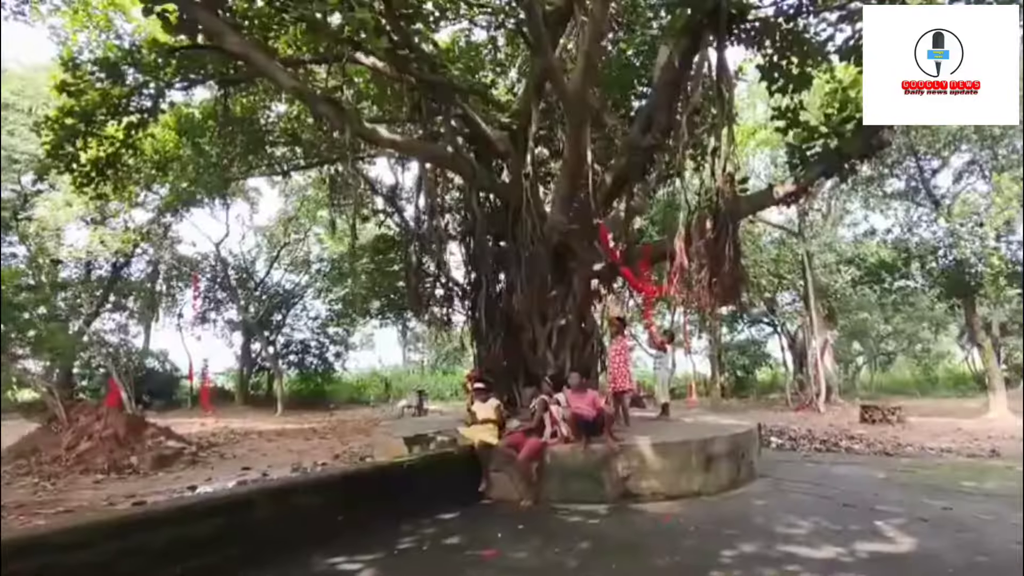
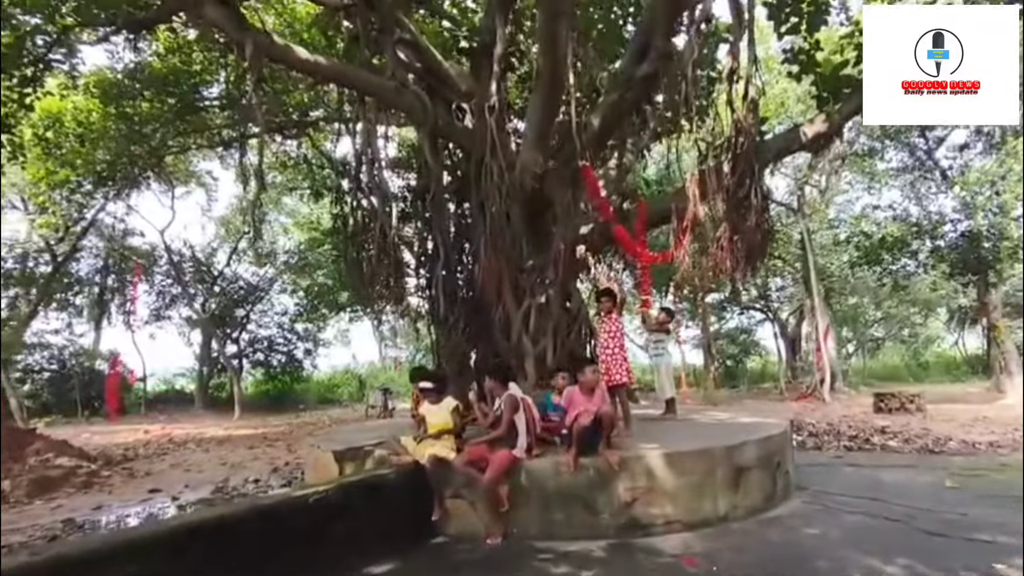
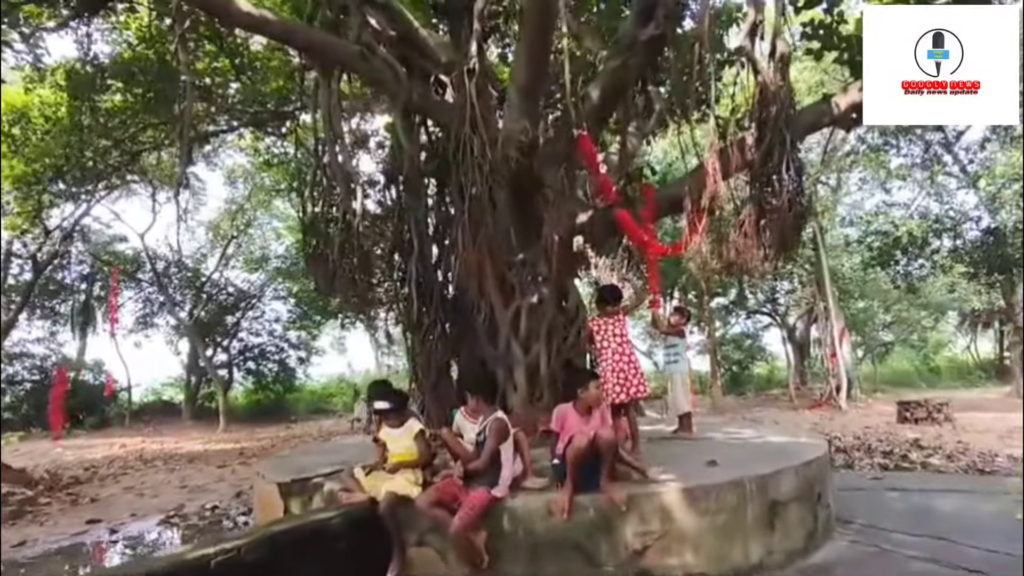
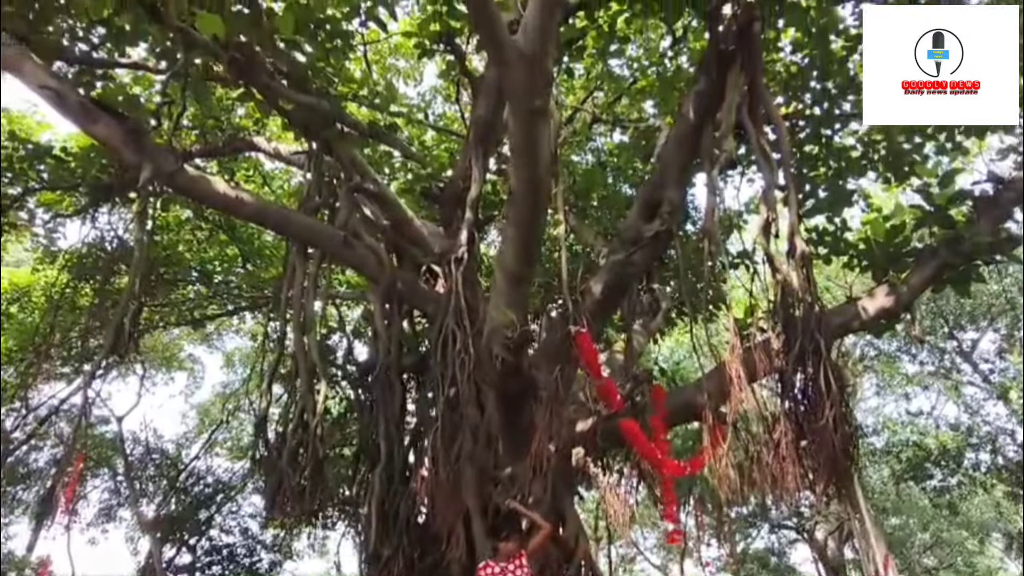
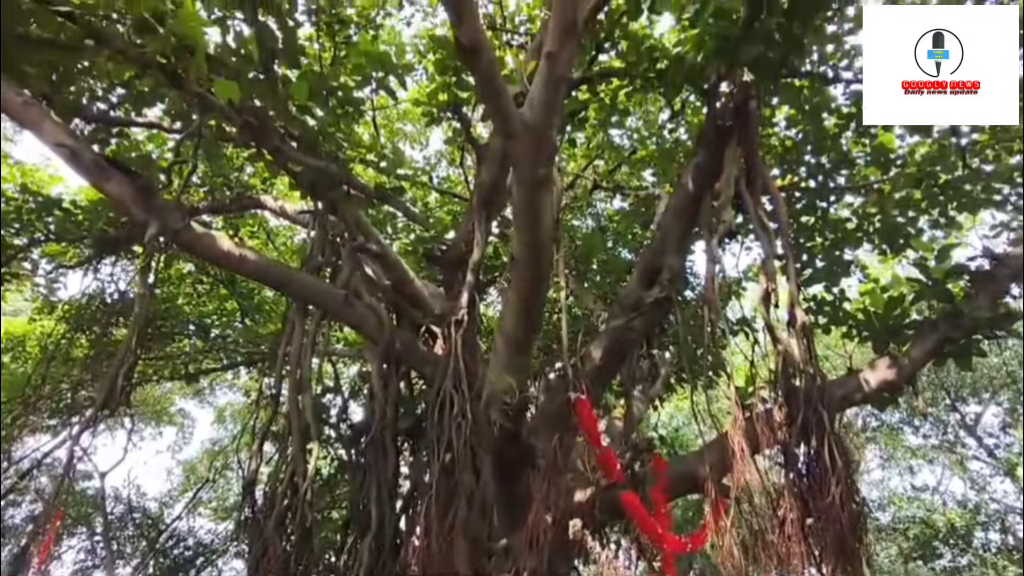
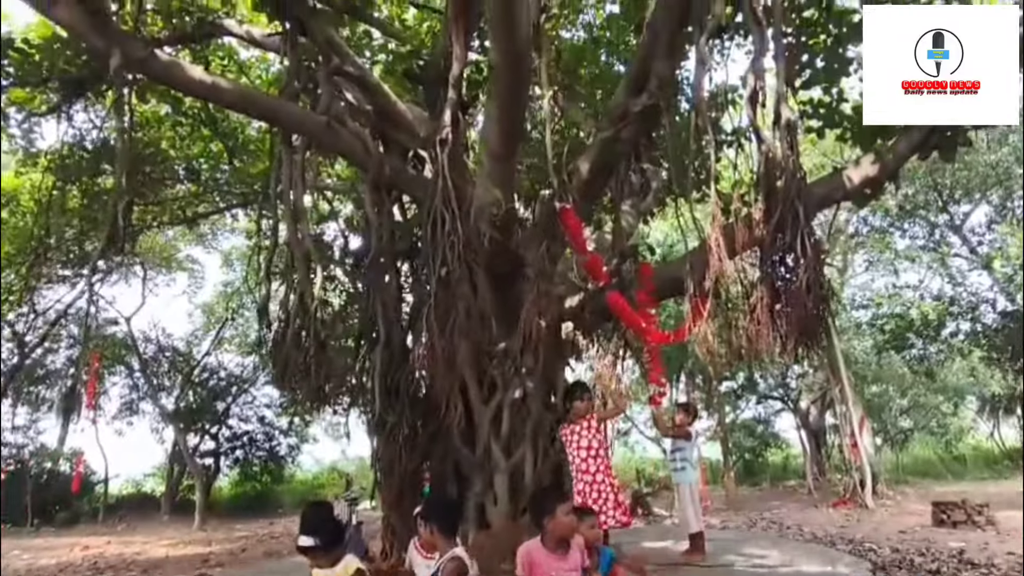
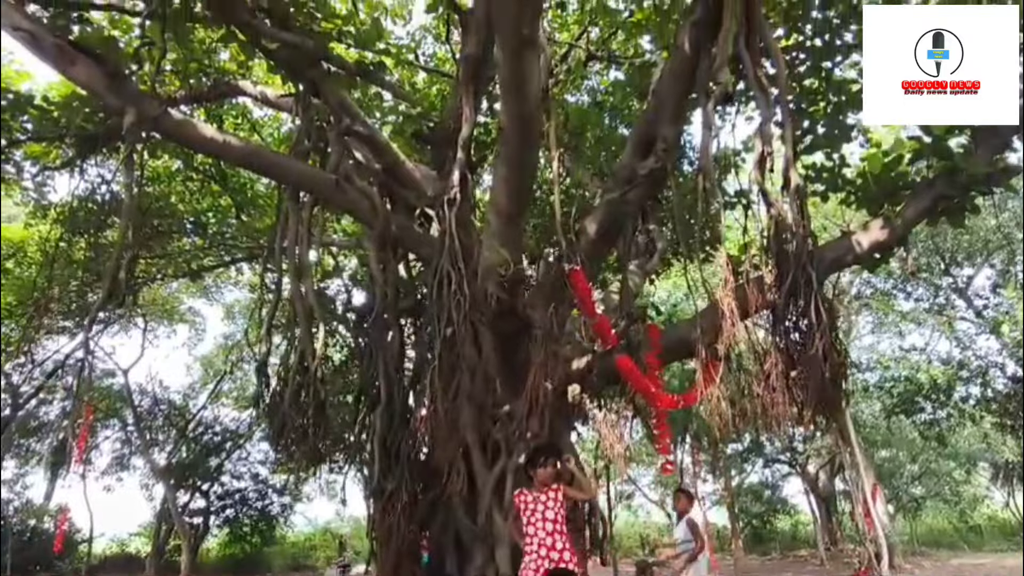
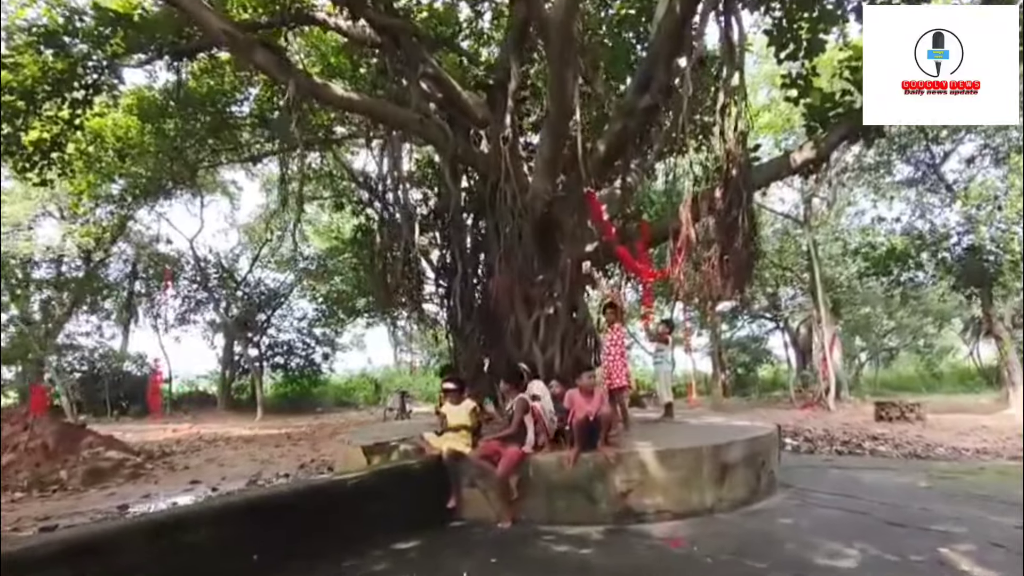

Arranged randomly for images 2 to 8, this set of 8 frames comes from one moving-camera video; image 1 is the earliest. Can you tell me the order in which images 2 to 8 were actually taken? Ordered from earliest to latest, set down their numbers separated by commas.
8, 2, 3, 6, 7, 4, 5
